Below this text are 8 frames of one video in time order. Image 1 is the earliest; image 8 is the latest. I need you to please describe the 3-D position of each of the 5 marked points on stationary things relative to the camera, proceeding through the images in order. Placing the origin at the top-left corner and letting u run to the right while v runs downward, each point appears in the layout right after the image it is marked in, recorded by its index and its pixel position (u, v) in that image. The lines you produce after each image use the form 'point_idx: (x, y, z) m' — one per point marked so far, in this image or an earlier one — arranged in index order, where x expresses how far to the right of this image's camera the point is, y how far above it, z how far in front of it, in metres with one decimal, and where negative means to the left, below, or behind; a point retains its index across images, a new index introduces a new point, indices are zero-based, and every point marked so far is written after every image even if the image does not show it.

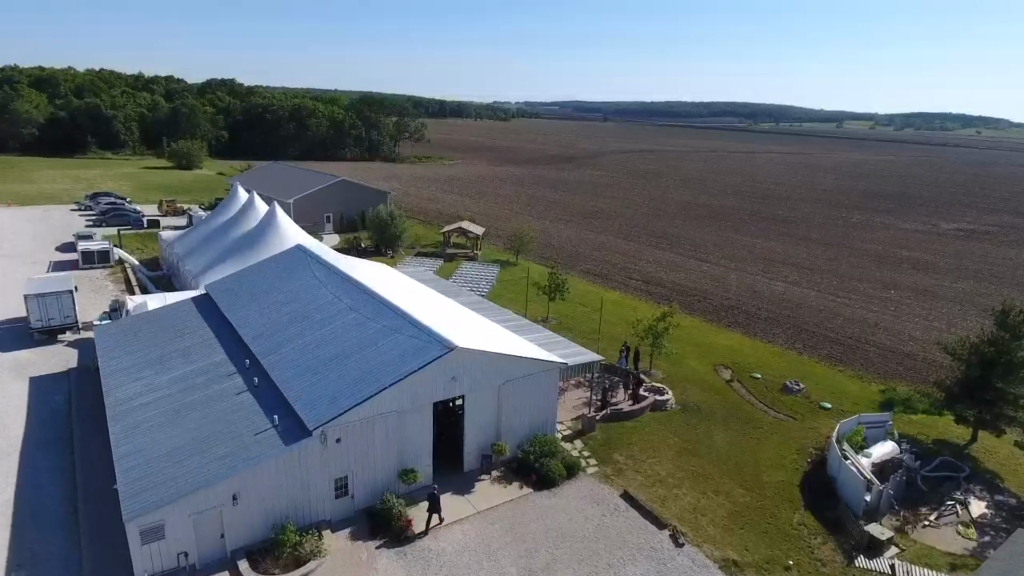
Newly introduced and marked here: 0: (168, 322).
0: (-9.1, -0.9, +17.1) m
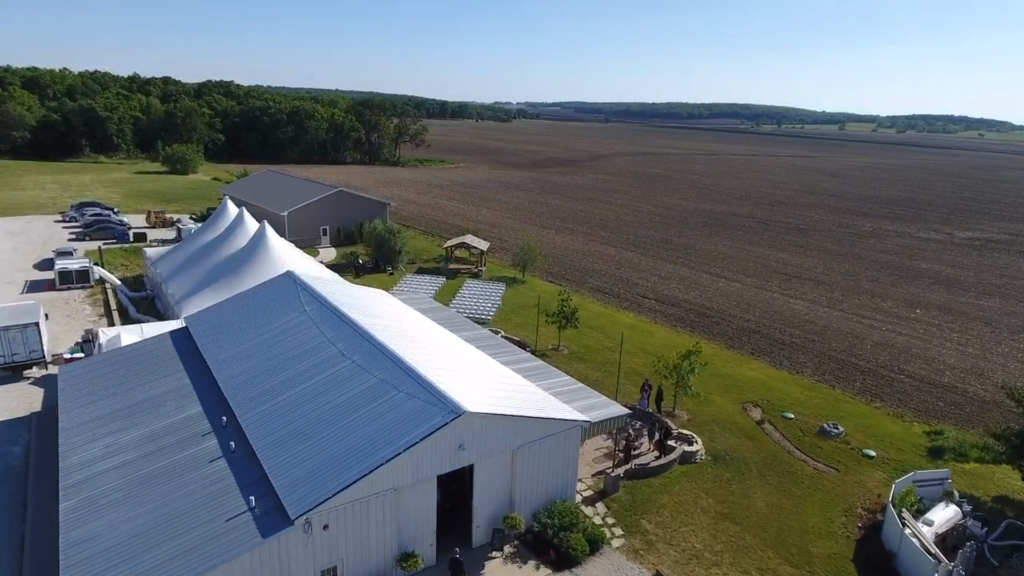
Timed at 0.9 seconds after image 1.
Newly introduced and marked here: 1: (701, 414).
0: (-8.8, -1.7, +15.4) m
1: (+5.3, -3.5, +18.1) m
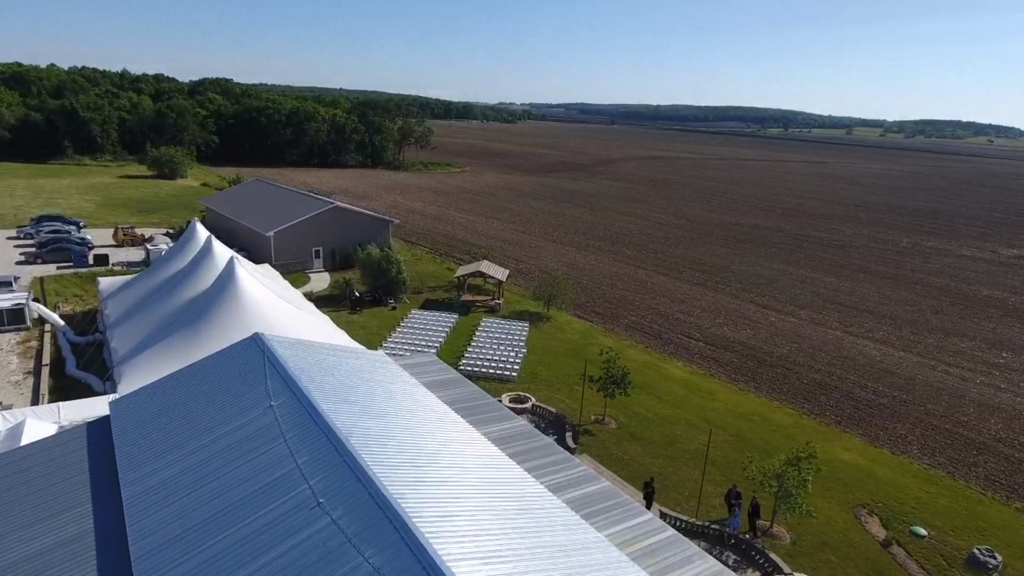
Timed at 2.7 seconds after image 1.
0: (-7.9, -3.1, +10.8) m
1: (+6.1, -5.1, +13.5) m
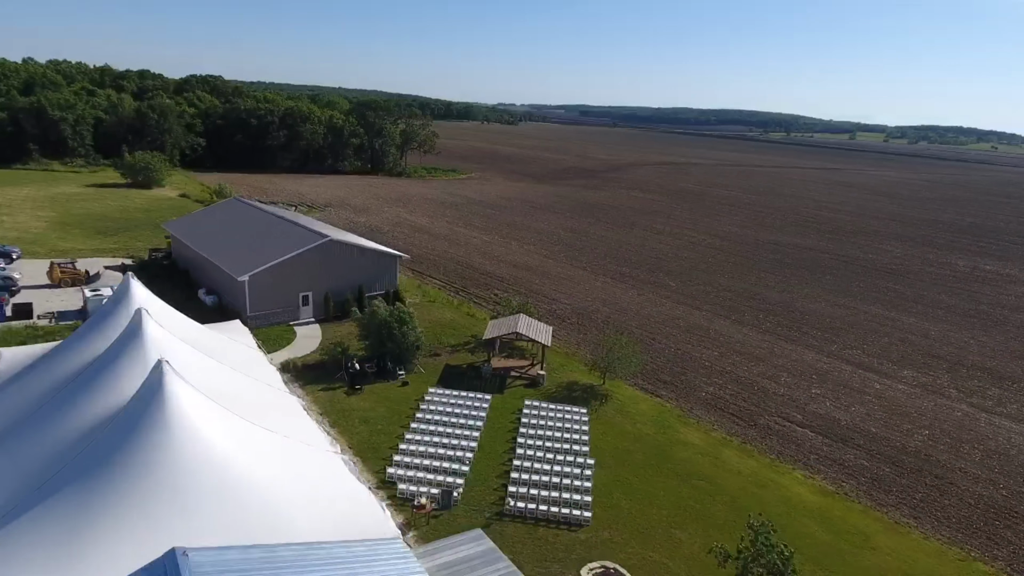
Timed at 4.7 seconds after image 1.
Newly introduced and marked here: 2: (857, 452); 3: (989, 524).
0: (-6.4, -5.1, +4.6) m
1: (+7.6, -7.2, +7.3) m
2: (+10.0, -4.7, +18.8) m
3: (+11.6, -5.7, +15.8) m
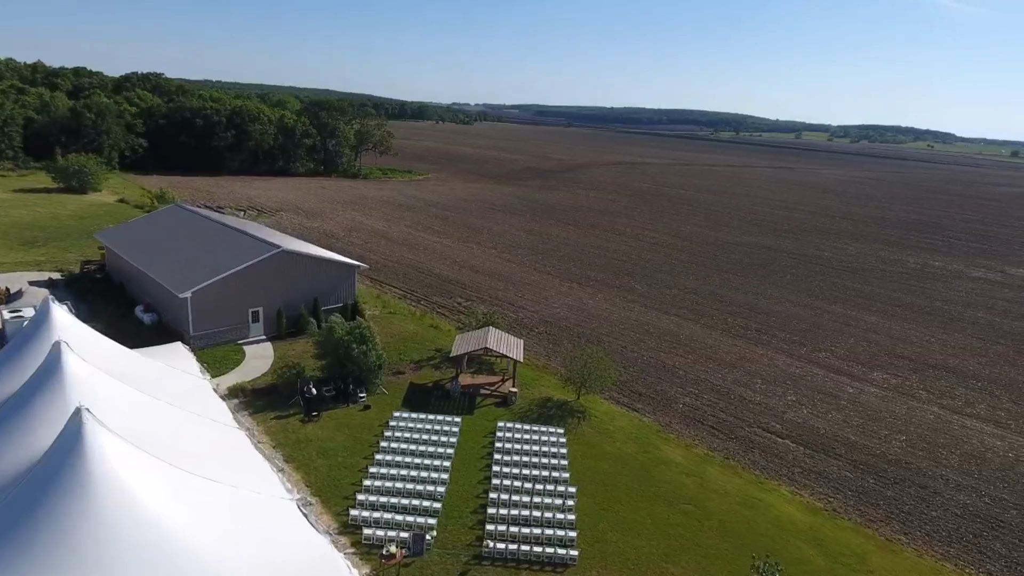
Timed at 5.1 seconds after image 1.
0: (-6.2, -5.6, +3.0) m
1: (+7.6, -7.4, +6.6) m
2: (+9.2, -4.9, +18.2) m
3: (+11.1, -5.9, +15.4) m
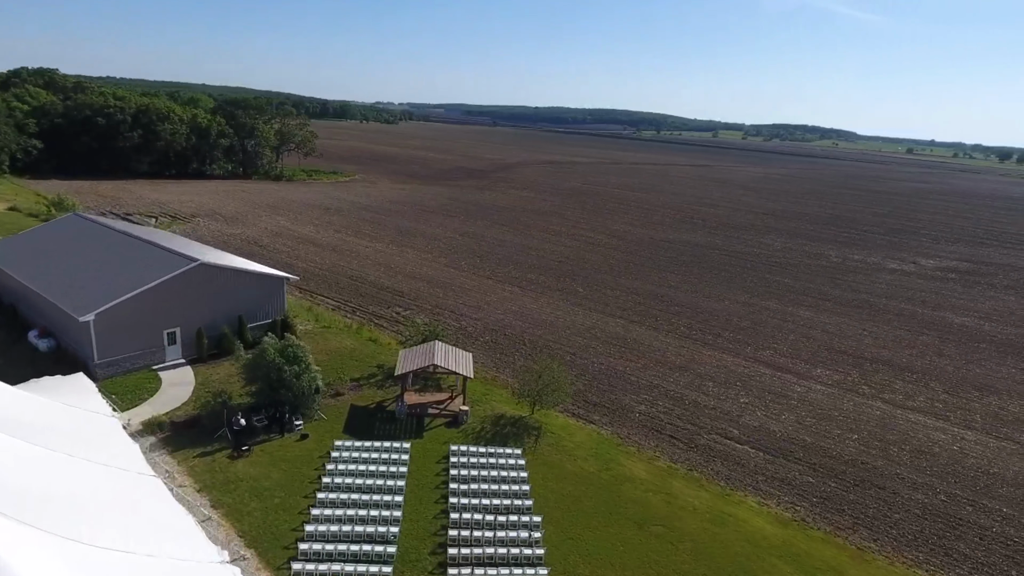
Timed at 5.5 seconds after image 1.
0: (-5.7, -6.0, +1.1) m
1: (+7.7, -7.5, +6.2) m
2: (+8.0, -4.9, +17.9) m
3: (+10.1, -5.9, +15.3) m
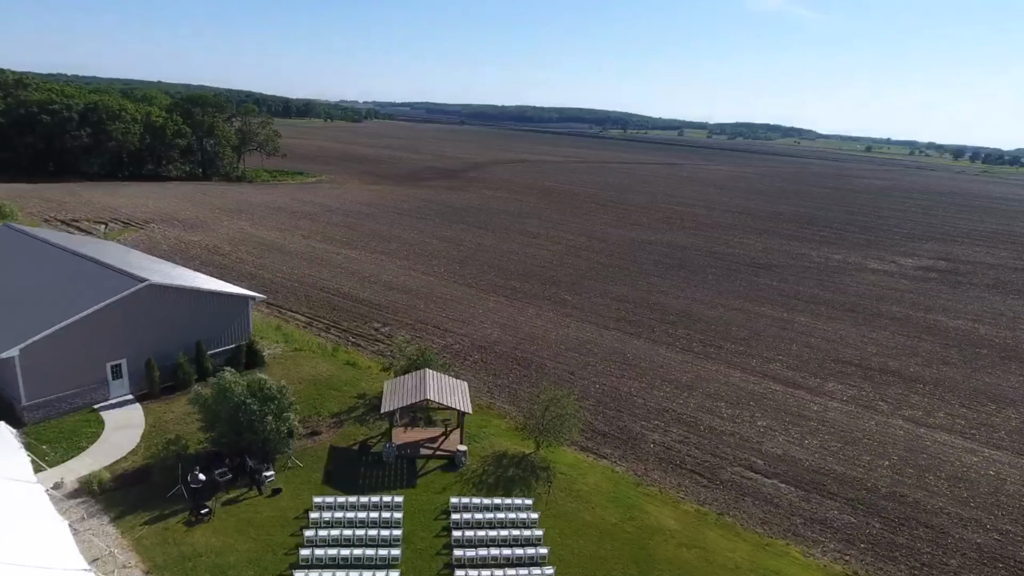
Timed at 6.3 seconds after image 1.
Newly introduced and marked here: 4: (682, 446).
0: (-4.7, -6.7, -1.4) m
1: (+8.4, -7.9, +4.4) m
2: (+8.1, -5.4, +16.1) m
3: (+10.4, -6.3, +13.6) m
4: (+4.8, -4.4, +18.2) m
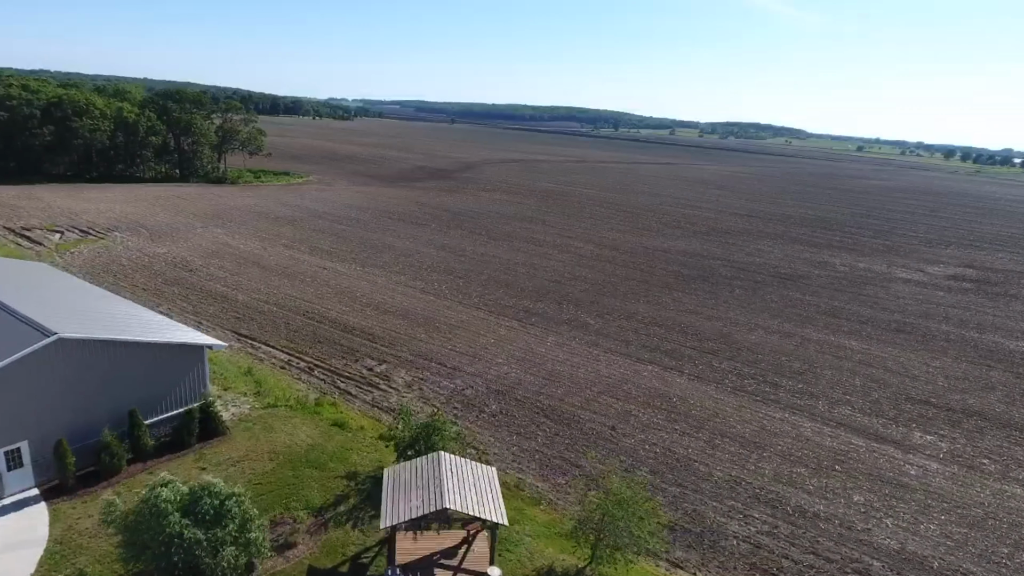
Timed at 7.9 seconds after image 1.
0: (-3.6, -7.7, -5.8) m
1: (+9.5, -9.0, +0.2) m
2: (+9.0, -6.4, +11.9) m
3: (+11.3, -7.3, +9.4) m
4: (+5.6, -5.5, +14.0) m
